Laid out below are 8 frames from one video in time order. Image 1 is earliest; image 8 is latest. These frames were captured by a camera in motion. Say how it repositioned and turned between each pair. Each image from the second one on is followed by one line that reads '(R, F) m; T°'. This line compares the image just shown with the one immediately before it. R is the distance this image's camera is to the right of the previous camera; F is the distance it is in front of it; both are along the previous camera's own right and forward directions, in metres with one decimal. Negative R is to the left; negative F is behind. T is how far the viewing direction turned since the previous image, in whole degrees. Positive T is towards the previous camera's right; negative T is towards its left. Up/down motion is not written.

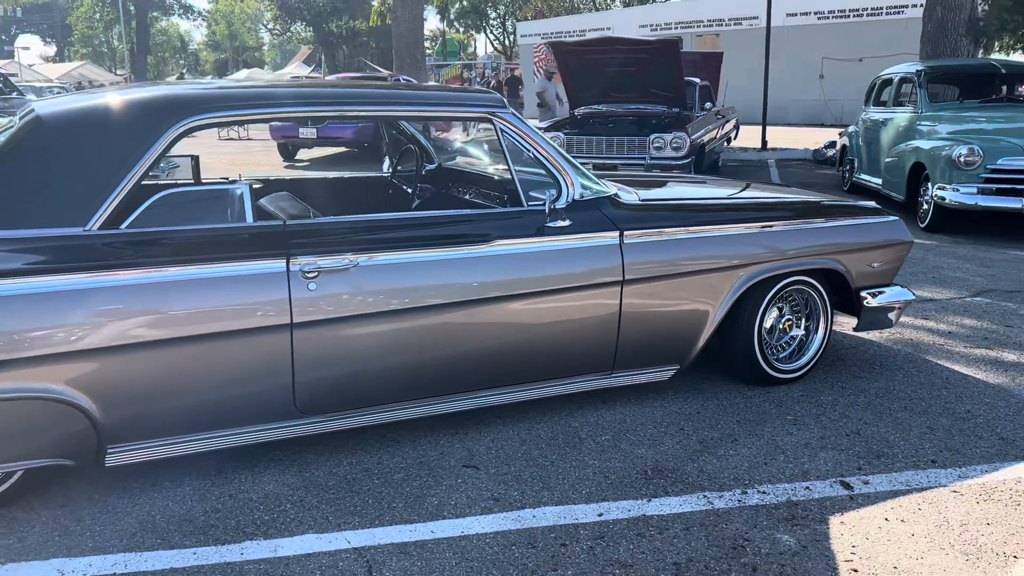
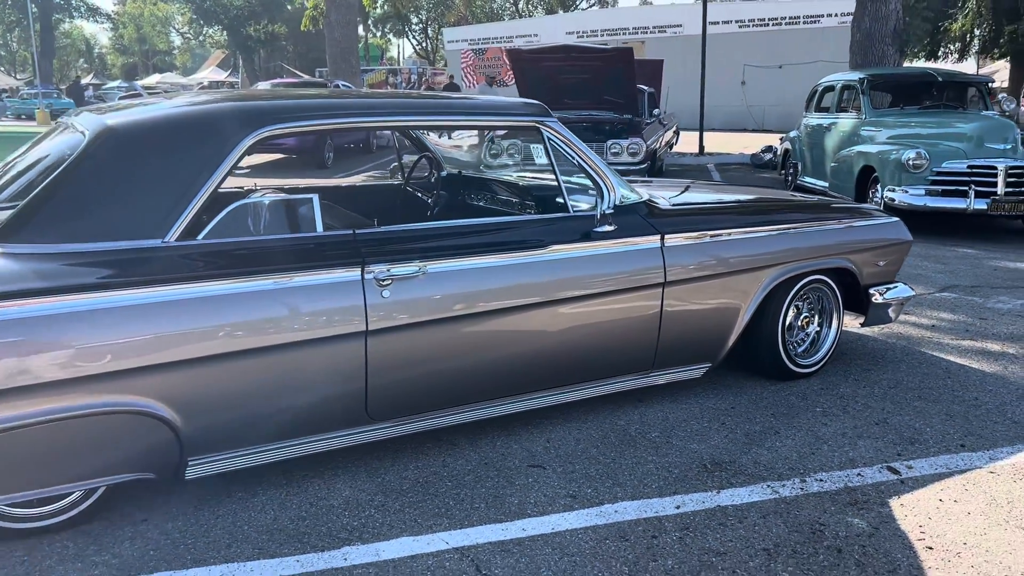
(-0.5, -0.1) m; +5°
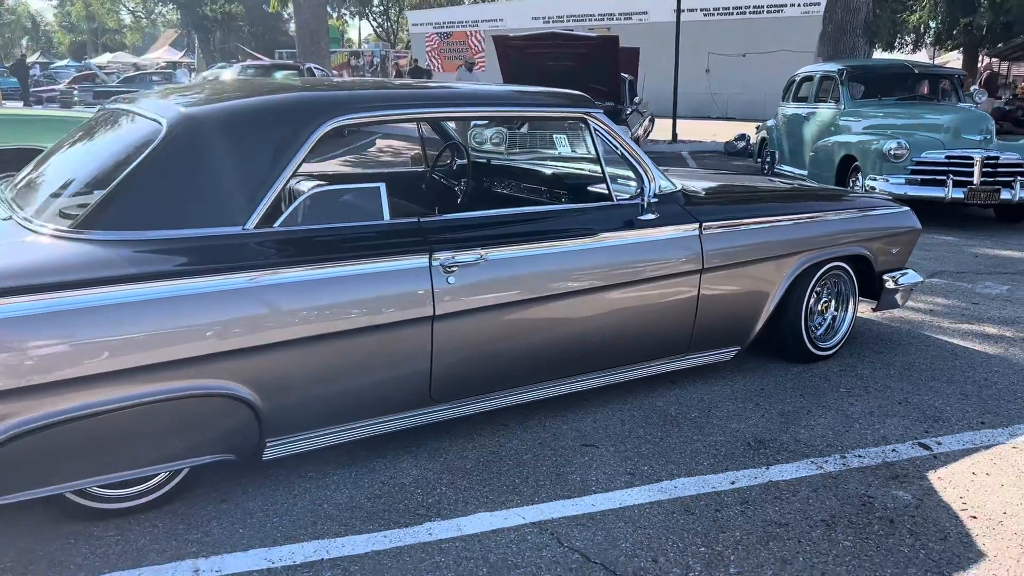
(-0.4, -0.1) m; +3°
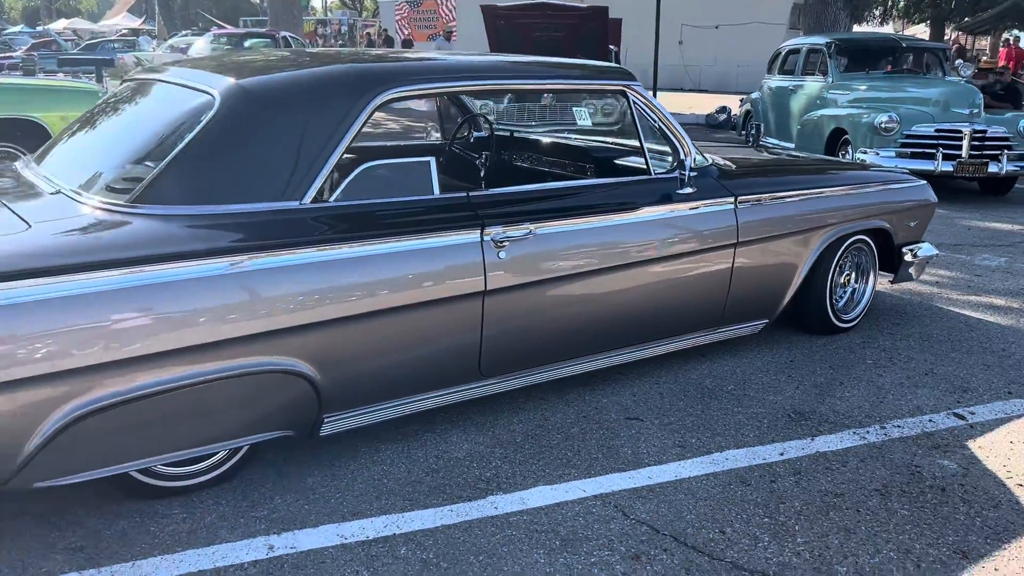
(-0.3, 0.0) m; +2°
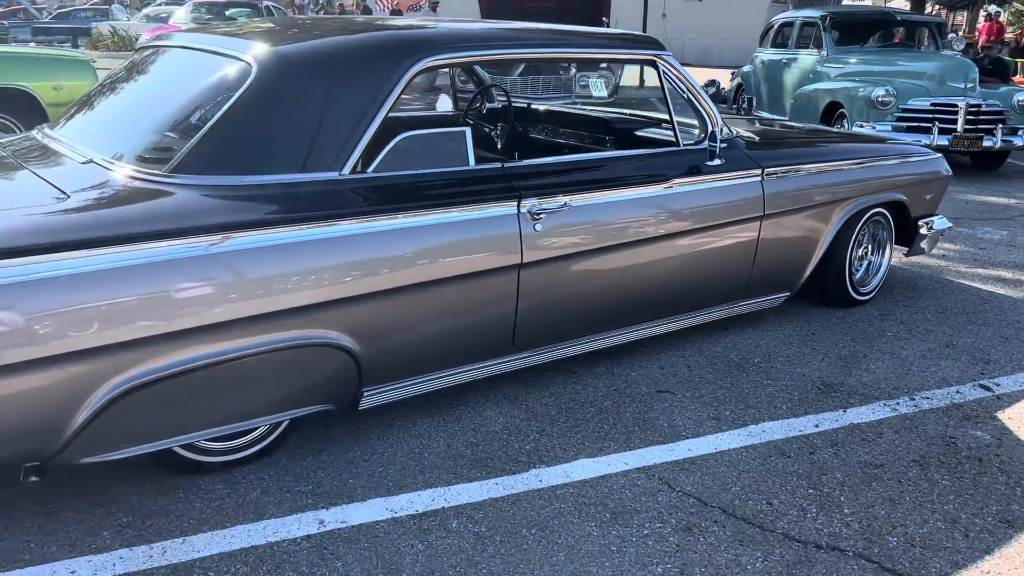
(-0.2, 0.0) m; +1°
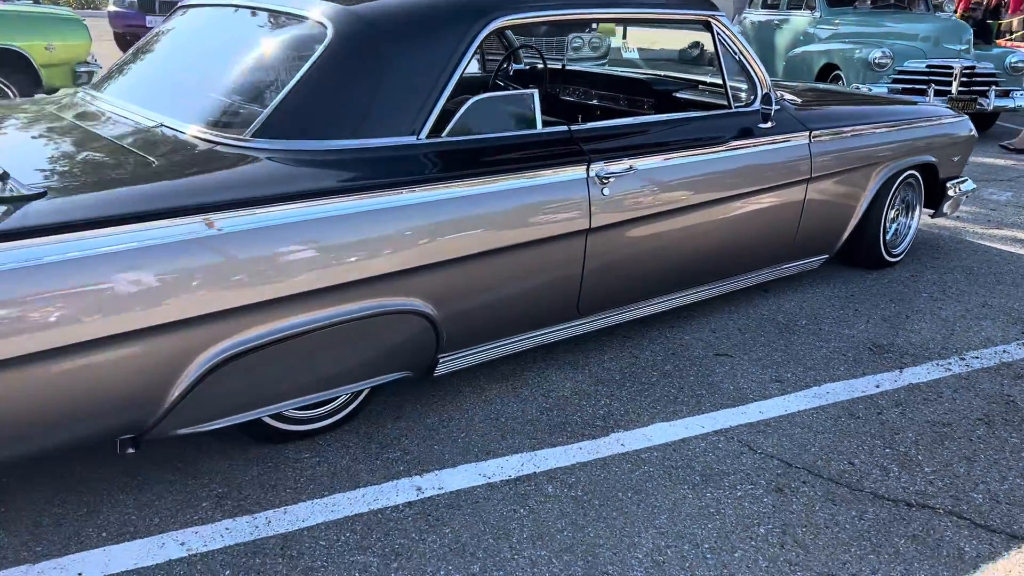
(-0.4, 0.0) m; +2°
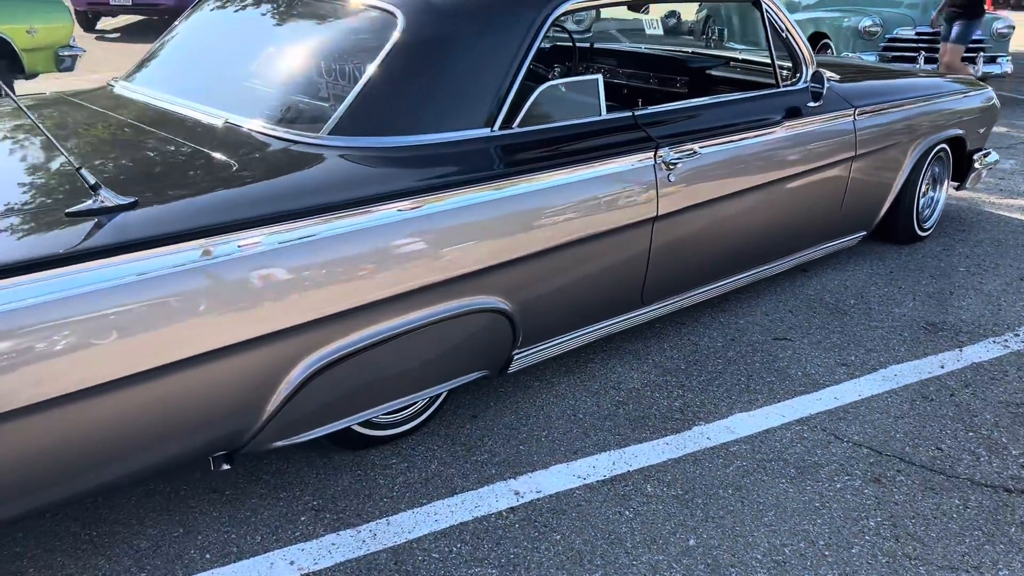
(-0.3, +0.1) m; +2°
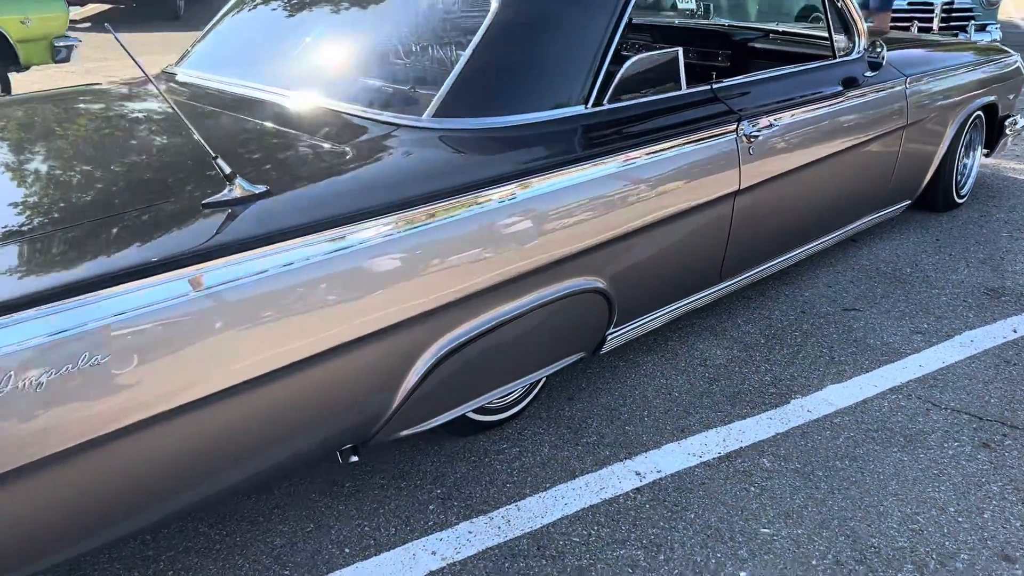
(-0.4, 0.0) m; +2°
